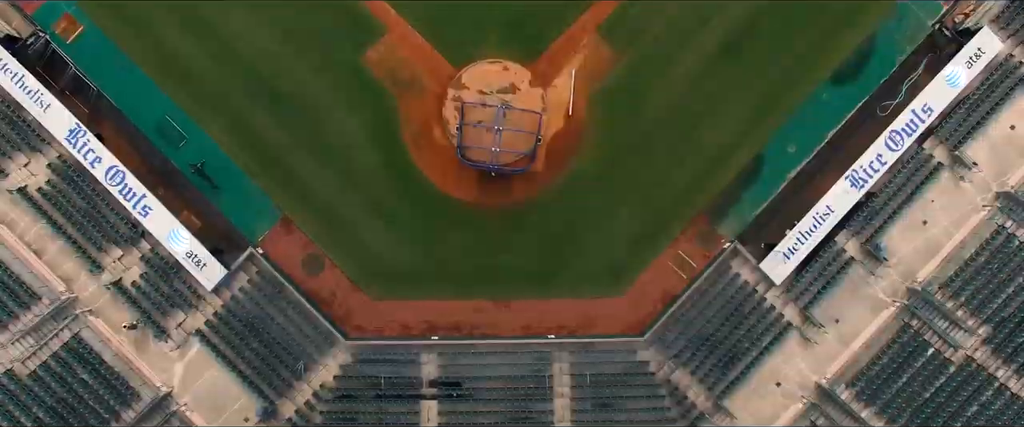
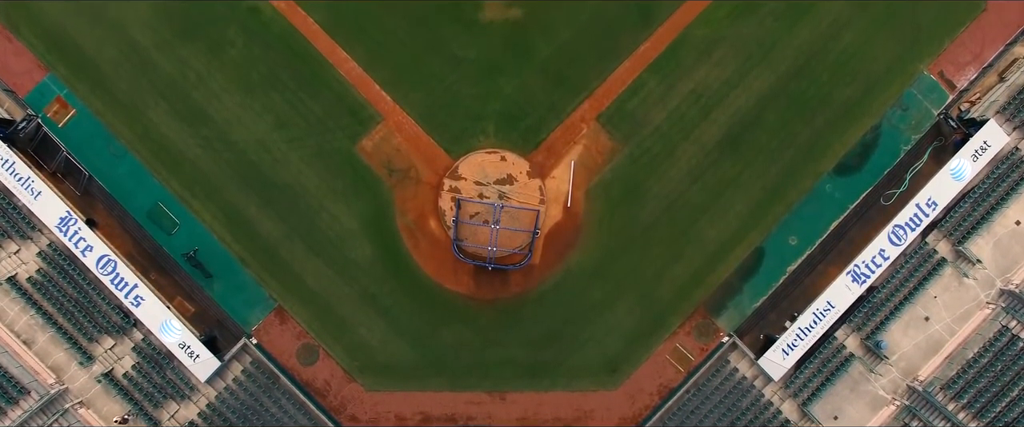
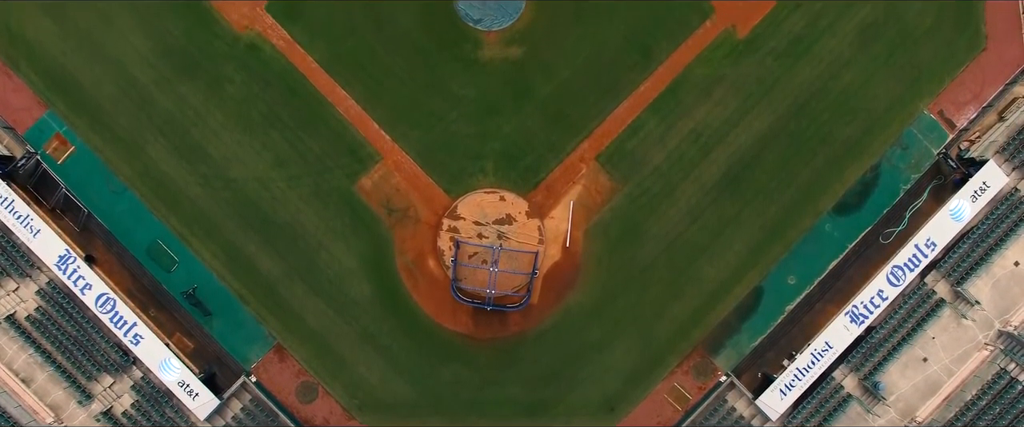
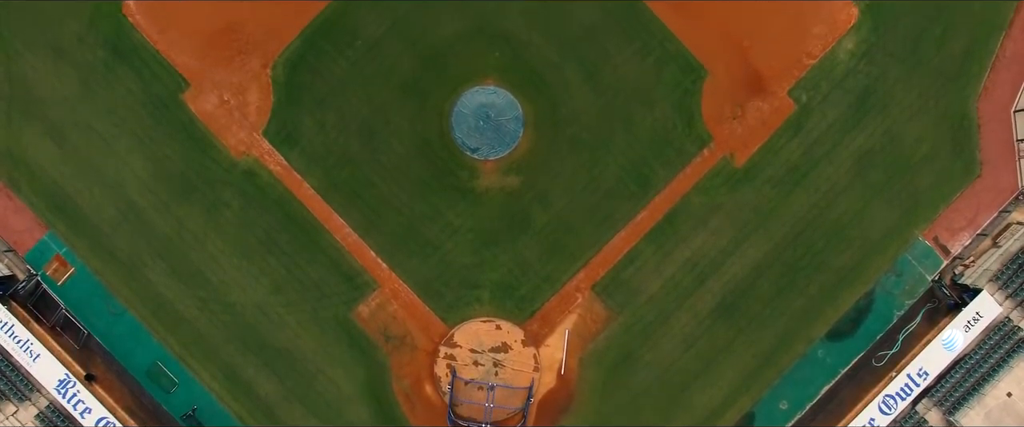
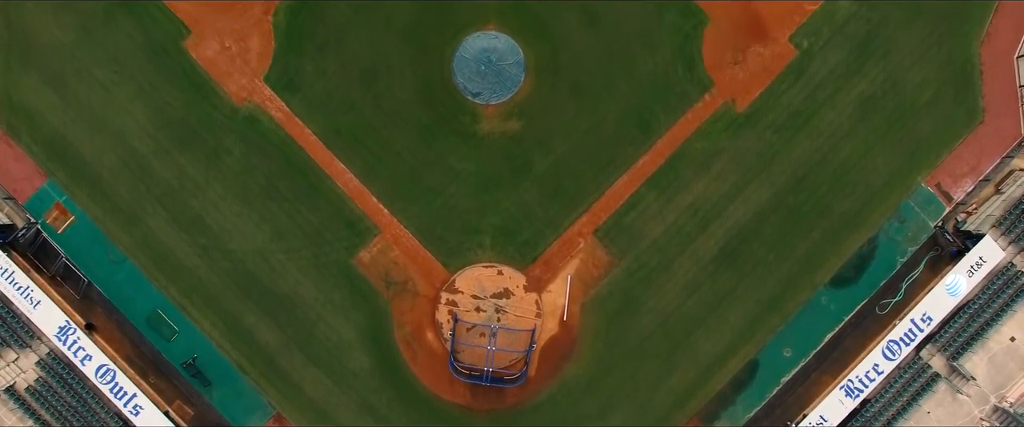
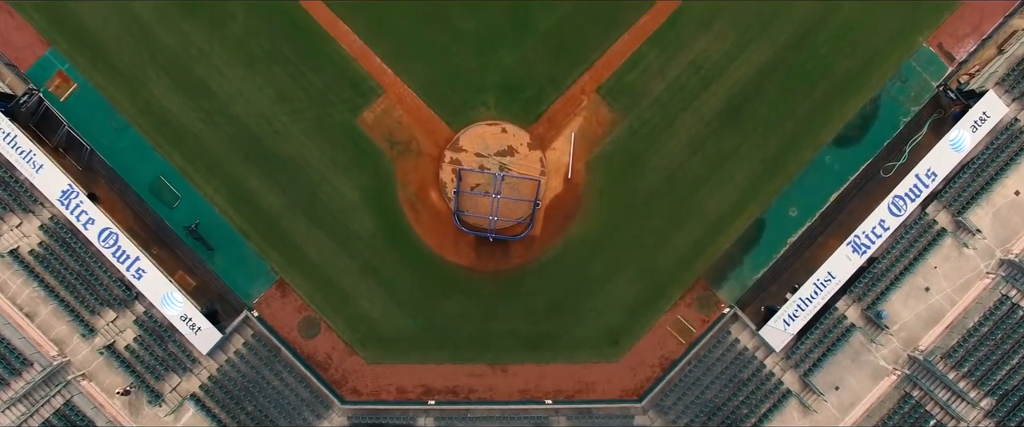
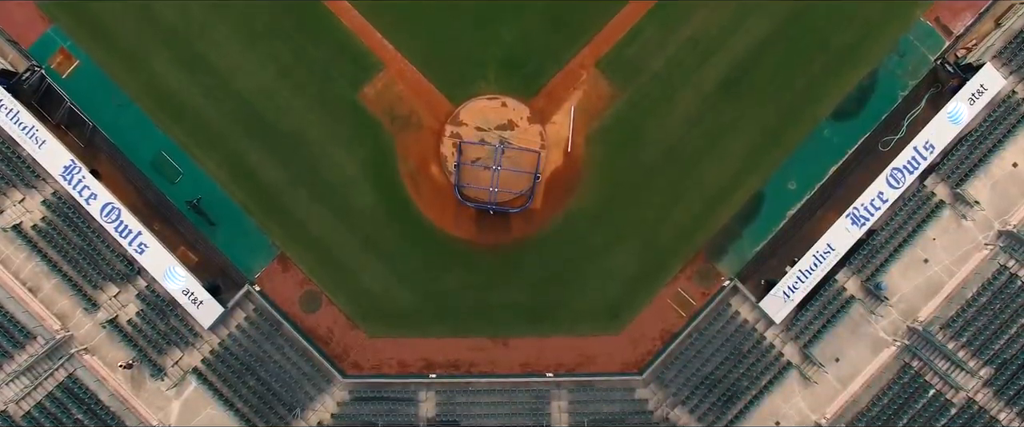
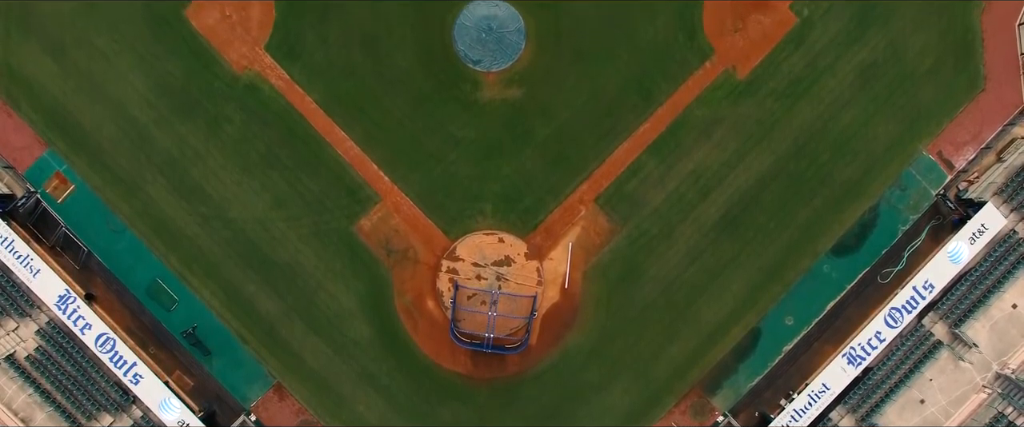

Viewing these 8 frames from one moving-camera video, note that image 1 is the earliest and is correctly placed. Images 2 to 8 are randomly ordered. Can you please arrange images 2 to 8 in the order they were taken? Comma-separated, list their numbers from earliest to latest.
7, 6, 2, 3, 8, 5, 4
